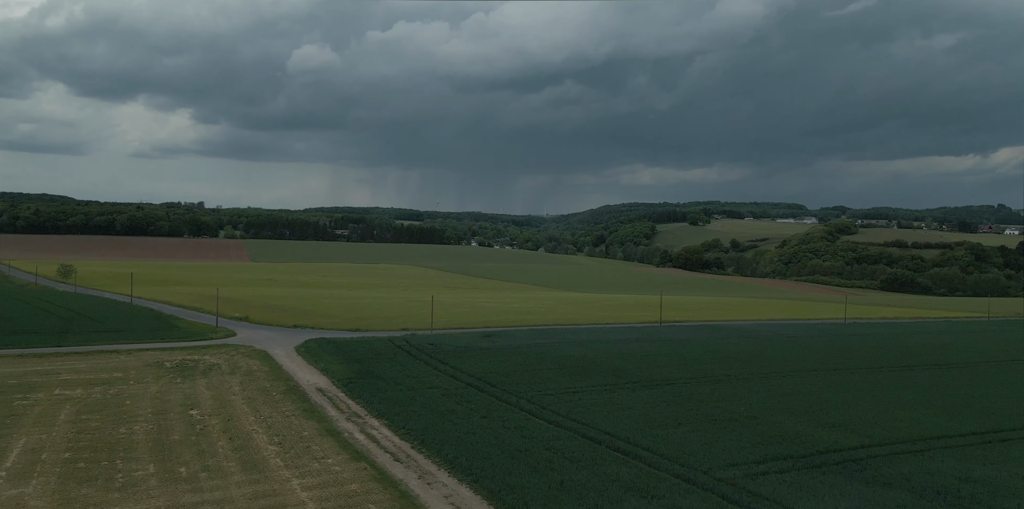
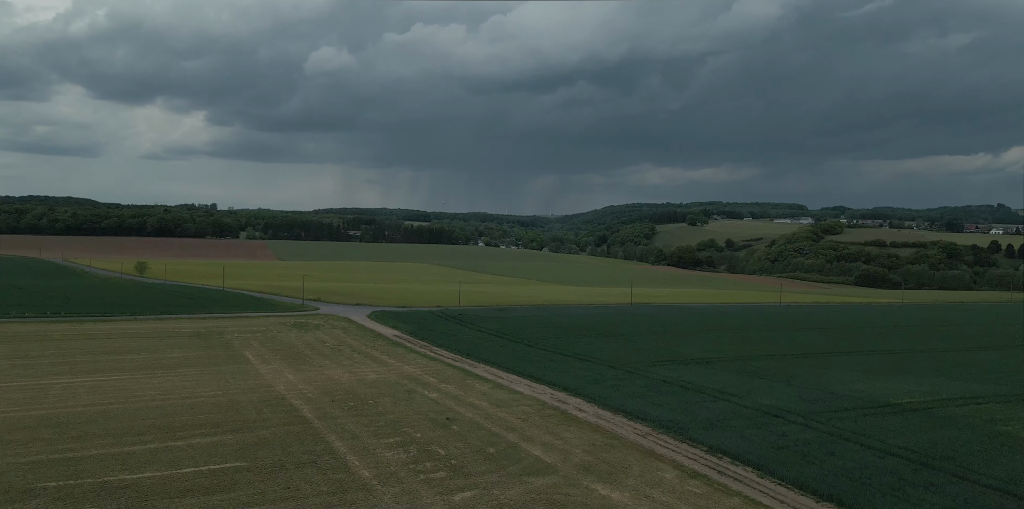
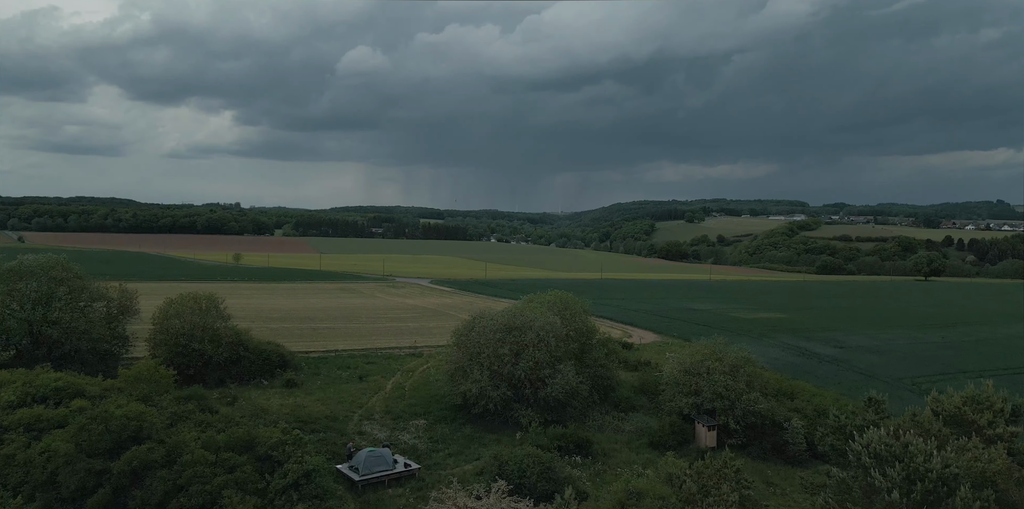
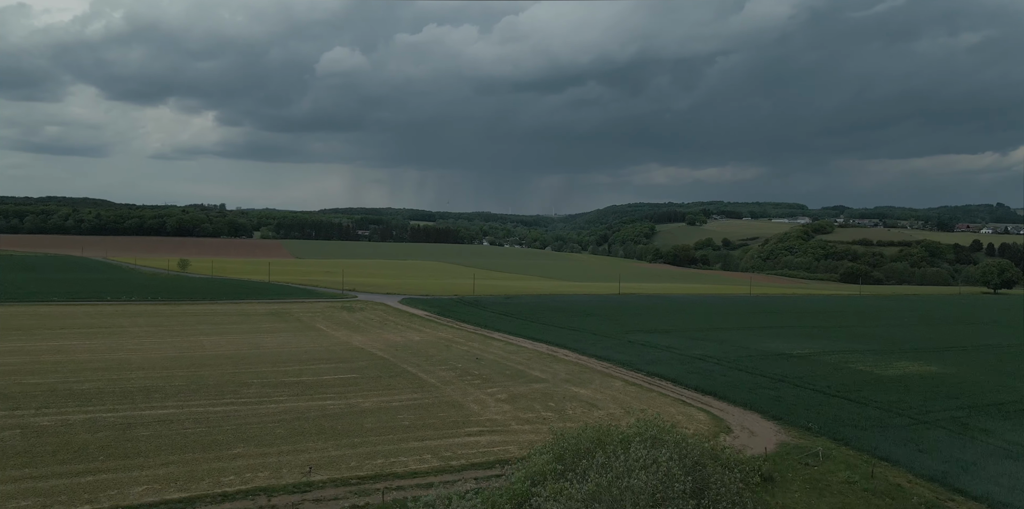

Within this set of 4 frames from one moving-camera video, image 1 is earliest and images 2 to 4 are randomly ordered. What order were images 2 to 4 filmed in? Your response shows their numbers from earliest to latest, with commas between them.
2, 4, 3
